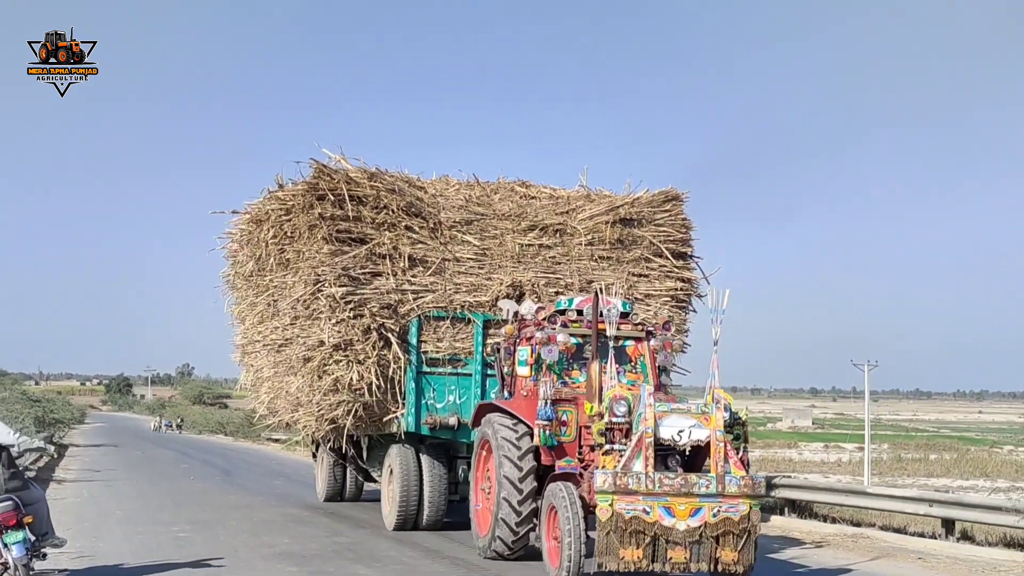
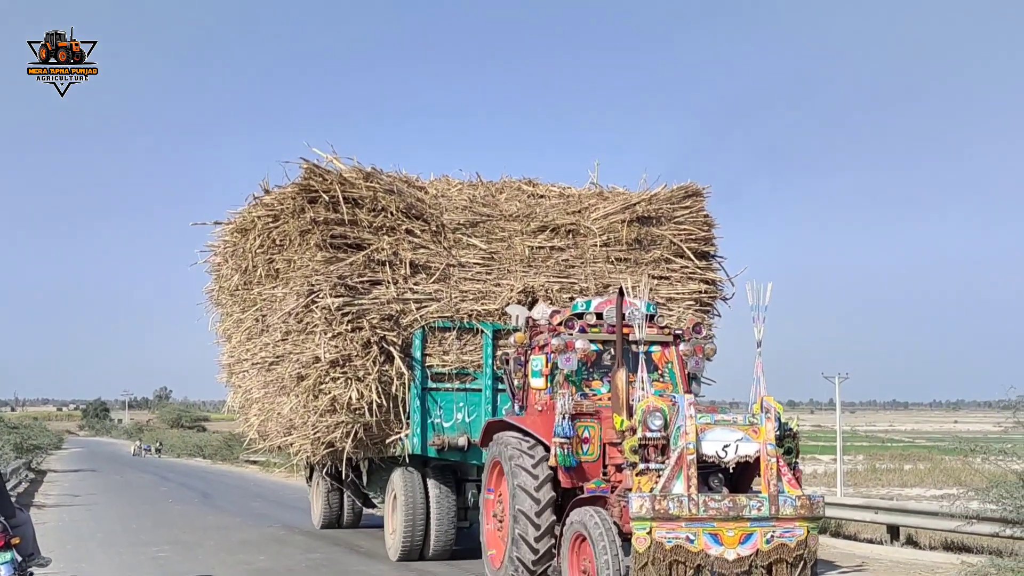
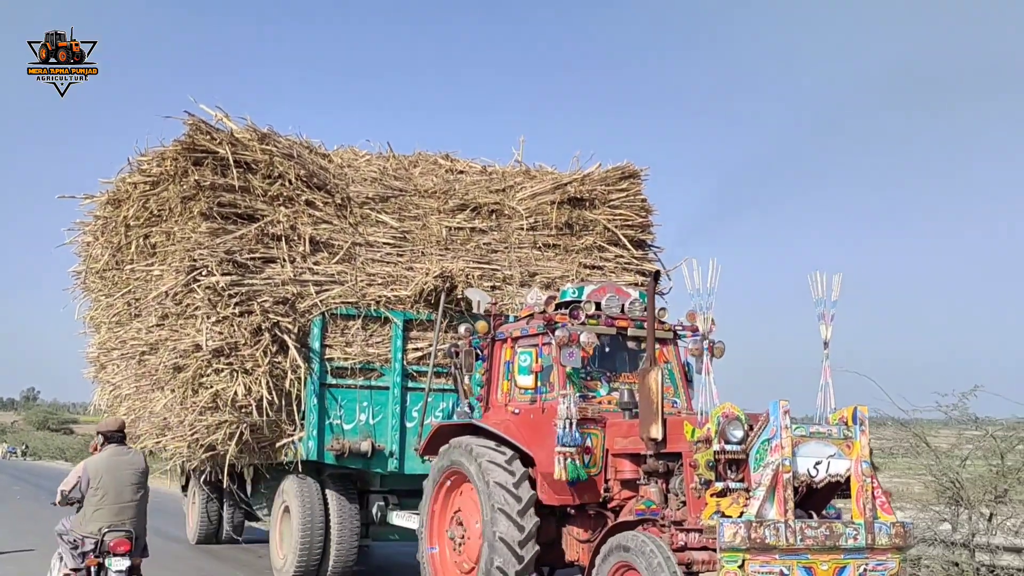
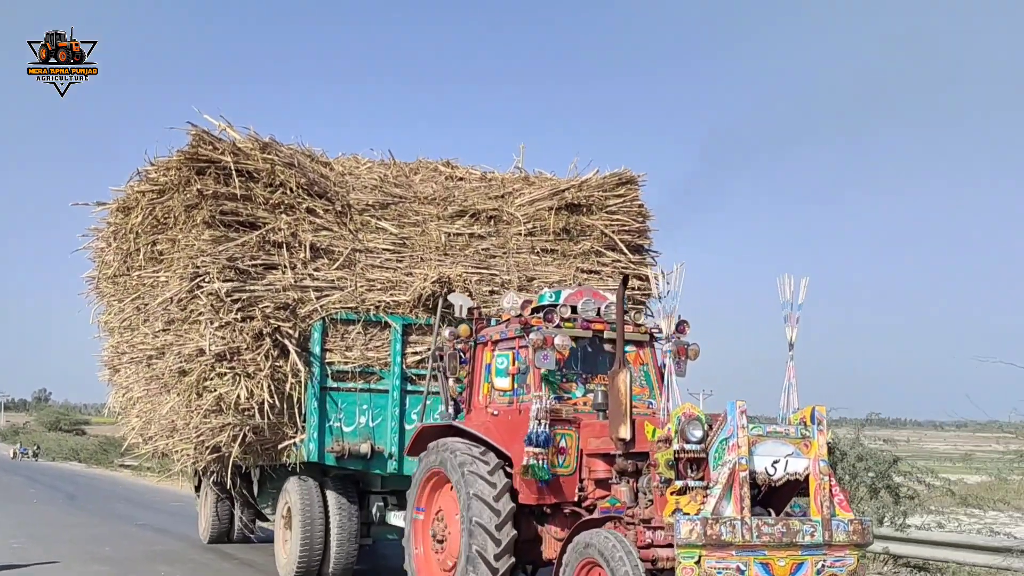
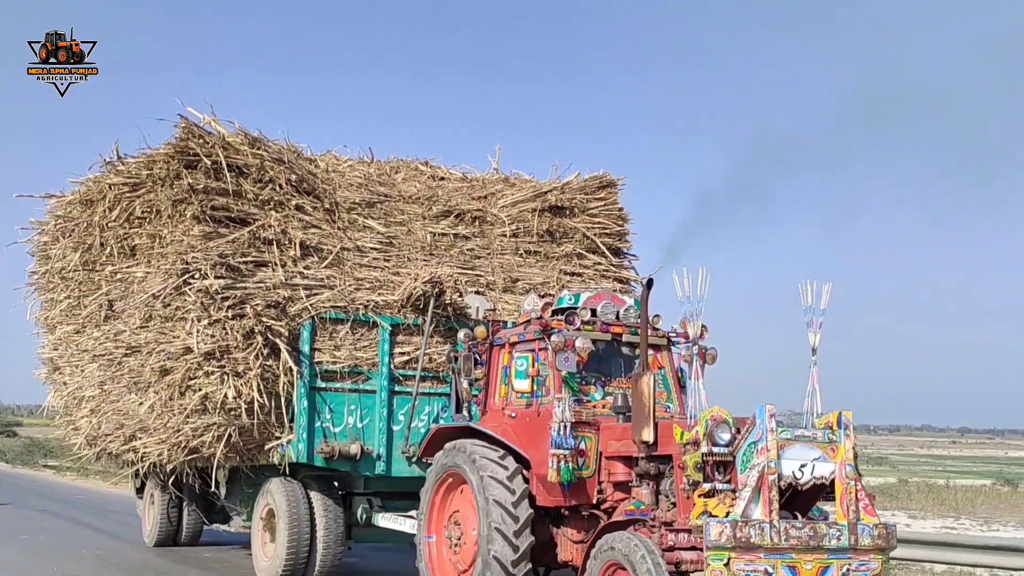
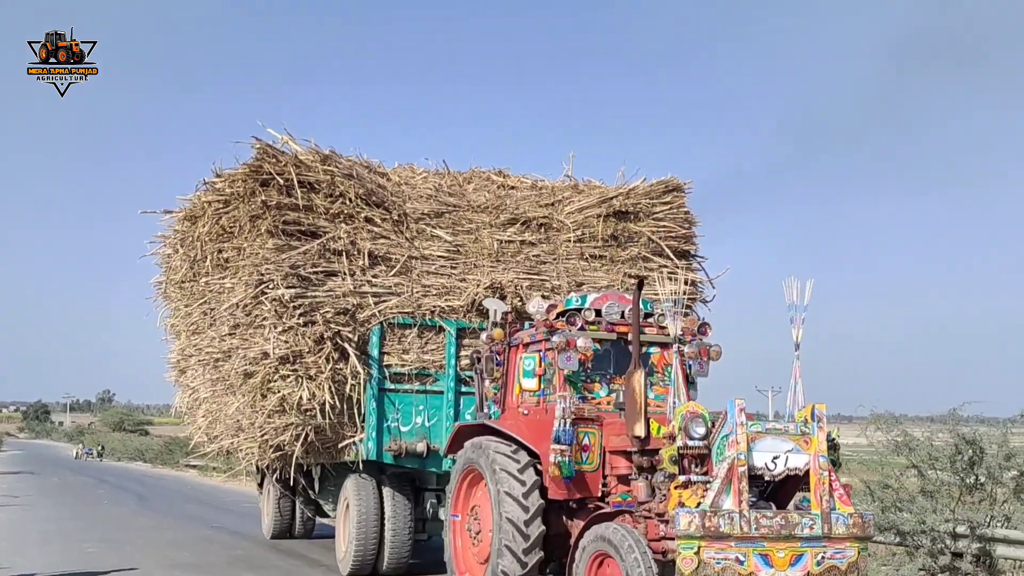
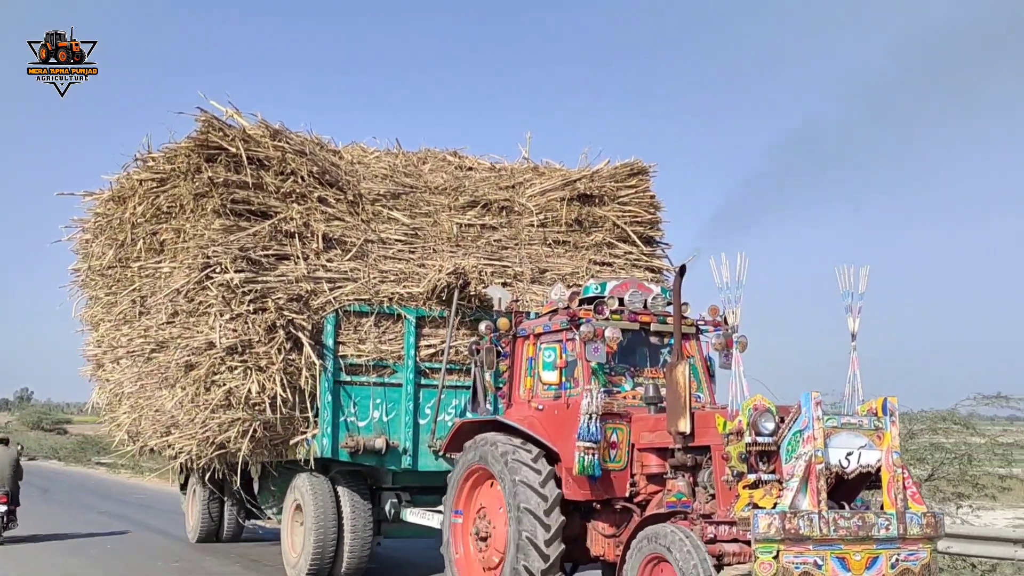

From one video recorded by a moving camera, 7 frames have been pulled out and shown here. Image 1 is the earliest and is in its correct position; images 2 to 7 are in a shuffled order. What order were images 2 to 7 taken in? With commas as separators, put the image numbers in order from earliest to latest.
2, 6, 4, 3, 7, 5
